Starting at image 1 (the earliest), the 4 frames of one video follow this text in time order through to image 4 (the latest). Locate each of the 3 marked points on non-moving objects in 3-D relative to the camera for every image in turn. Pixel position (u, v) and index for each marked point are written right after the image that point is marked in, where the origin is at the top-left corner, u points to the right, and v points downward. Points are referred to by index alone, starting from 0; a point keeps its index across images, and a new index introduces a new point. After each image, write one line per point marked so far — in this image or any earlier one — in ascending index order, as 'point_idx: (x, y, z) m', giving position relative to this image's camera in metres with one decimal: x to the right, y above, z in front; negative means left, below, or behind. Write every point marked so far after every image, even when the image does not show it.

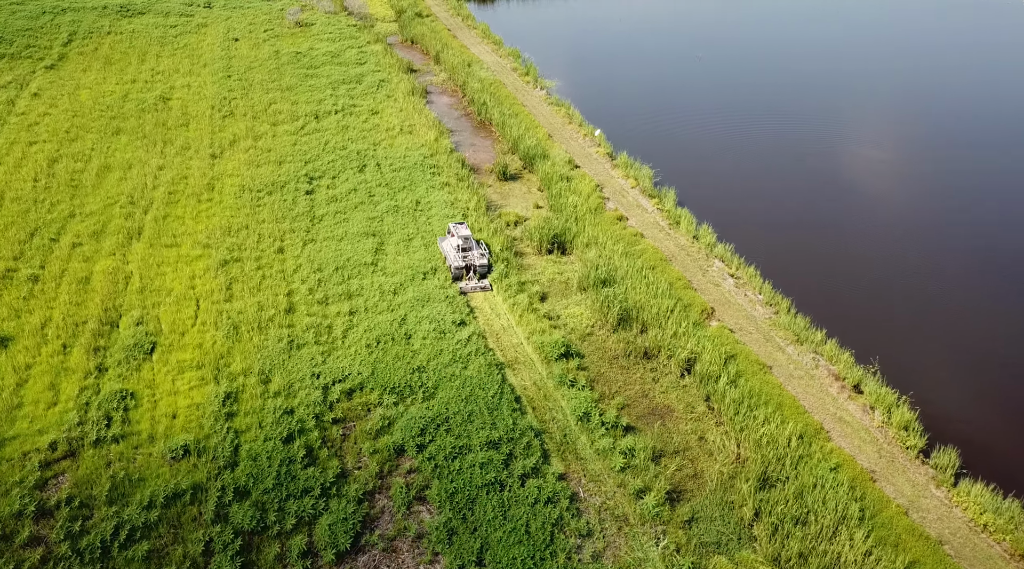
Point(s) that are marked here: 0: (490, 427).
0: (-0.4, -2.5, +16.5) m
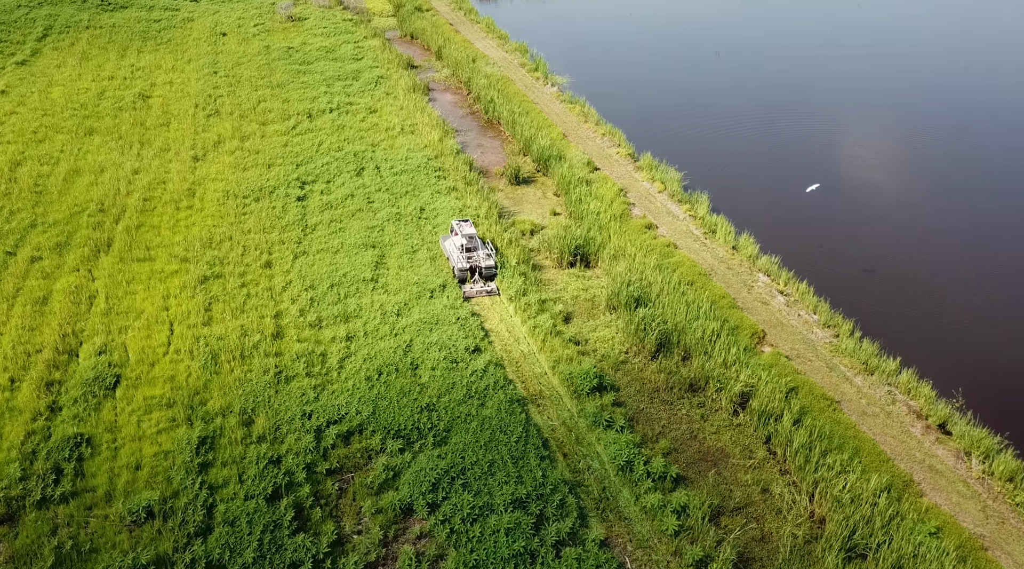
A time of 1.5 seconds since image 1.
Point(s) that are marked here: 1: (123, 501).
0: (0.0, -2.9, +13.9) m
1: (-5.5, -3.1, +13.5) m
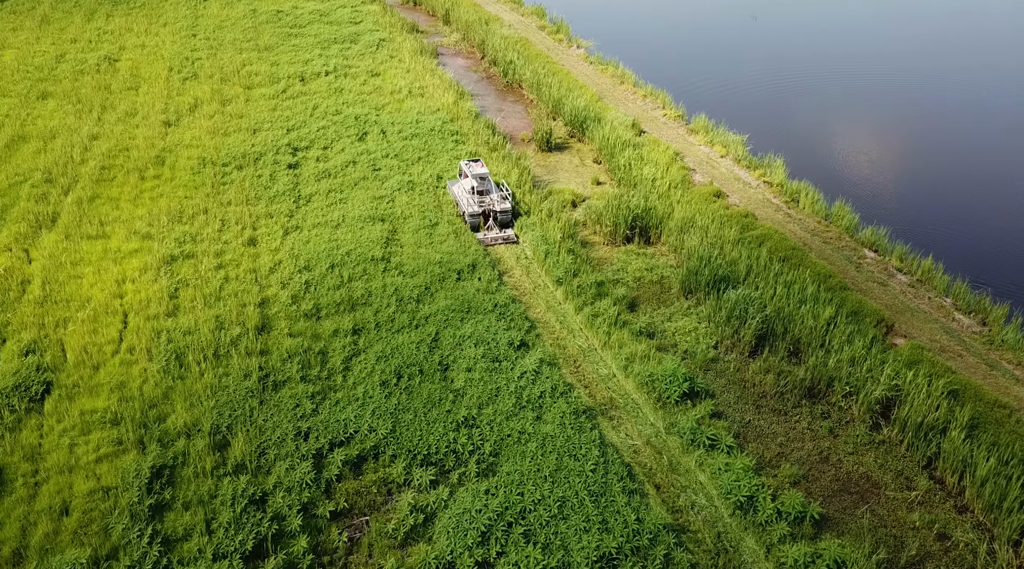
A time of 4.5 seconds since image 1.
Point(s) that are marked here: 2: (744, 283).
0: (+0.9, -2.5, +9.9) m
1: (-4.7, -2.8, +9.4) m
2: (+3.6, 0.0, +14.6) m
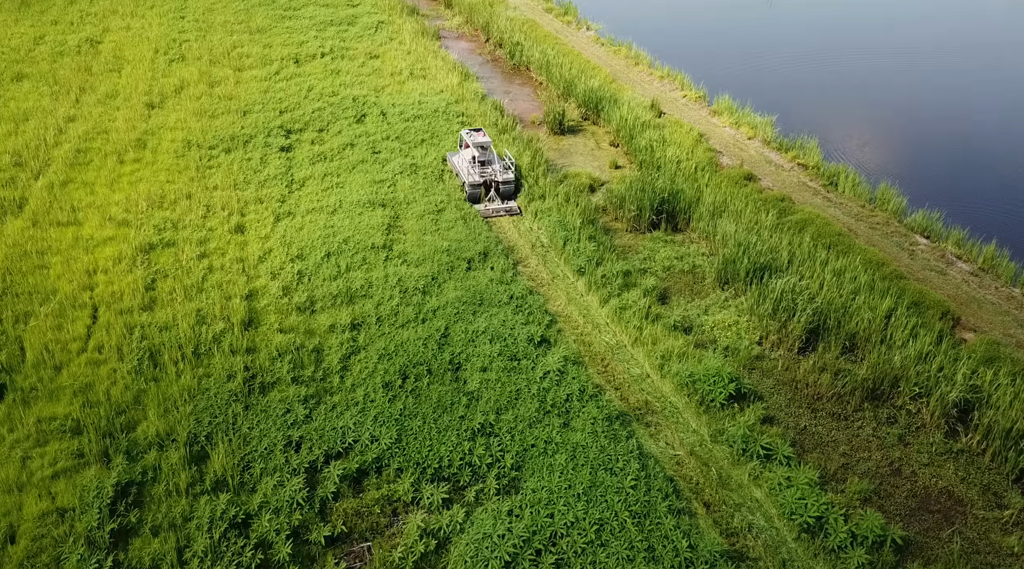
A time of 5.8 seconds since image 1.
0: (+1.1, -2.4, +8.3) m
1: (-4.4, -2.6, +7.9) m
2: (+3.8, +0.2, +13.1) m
